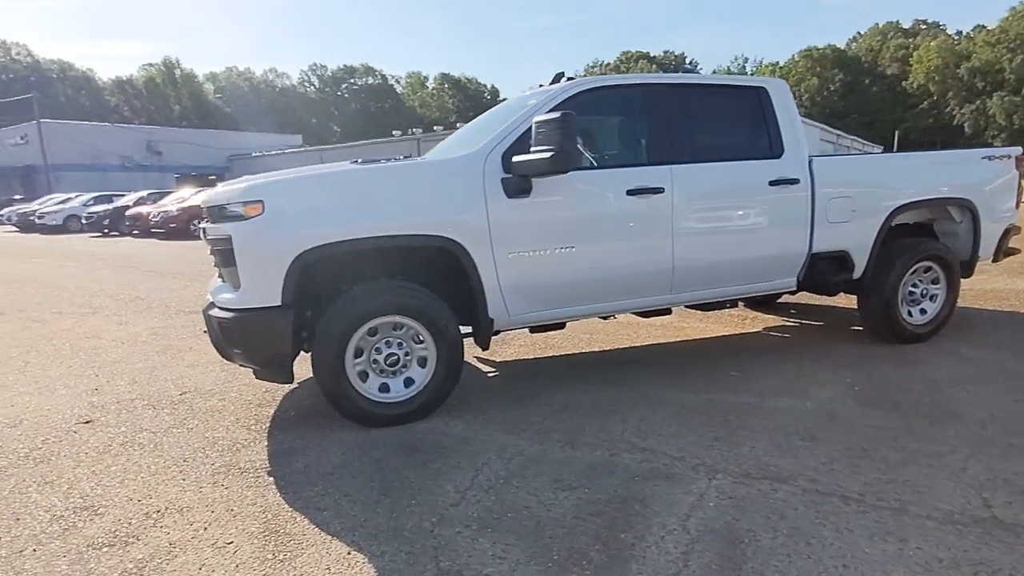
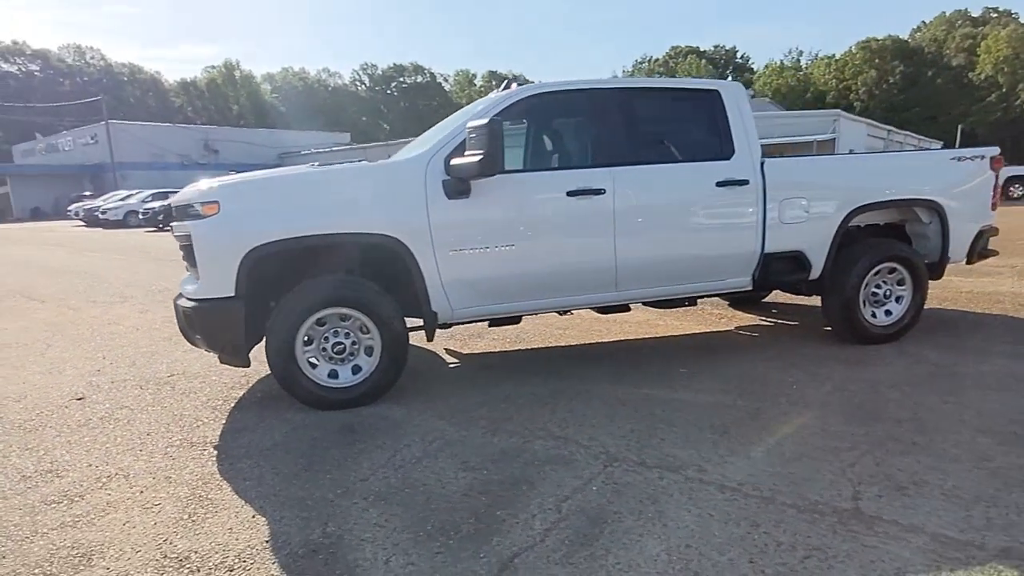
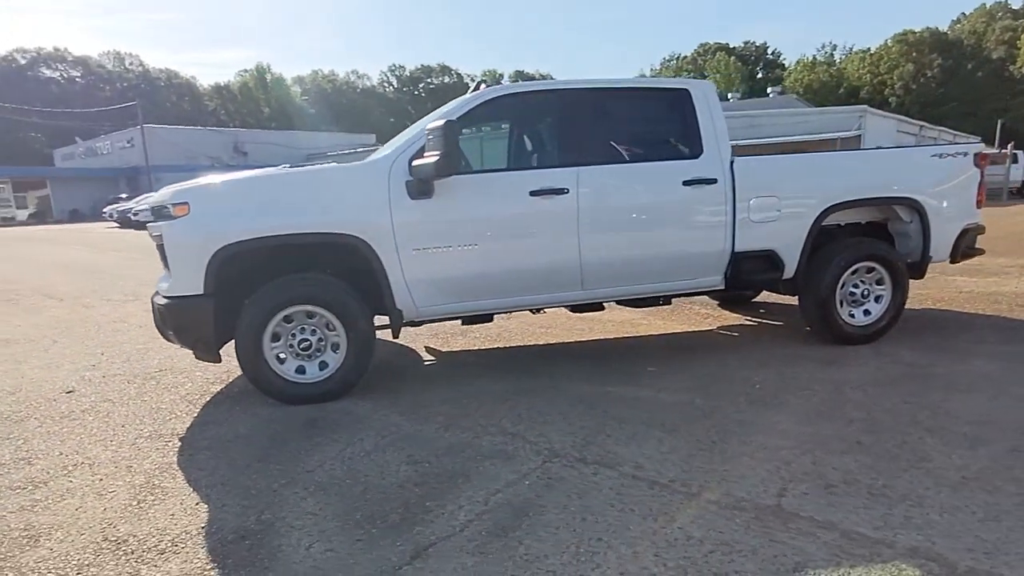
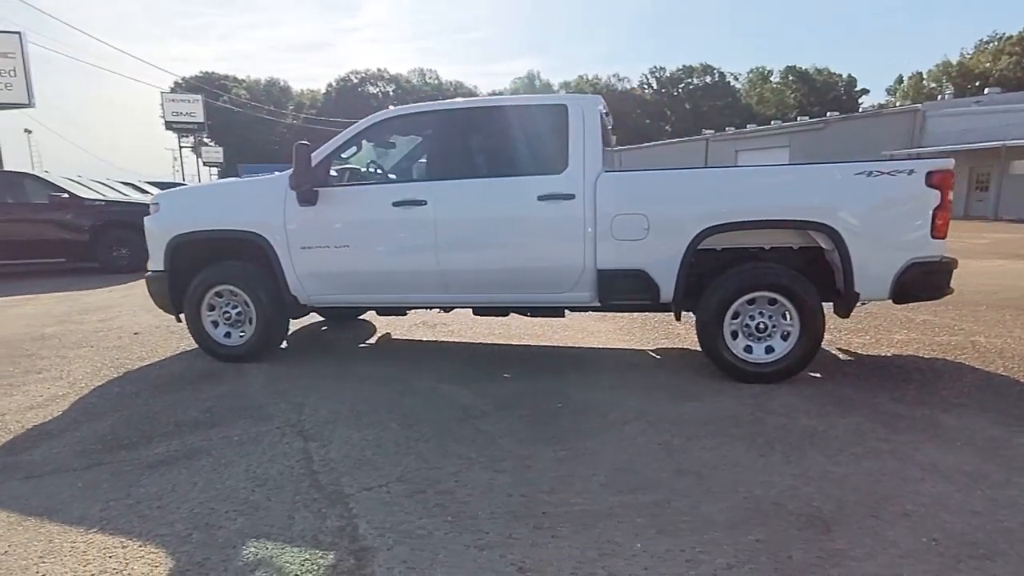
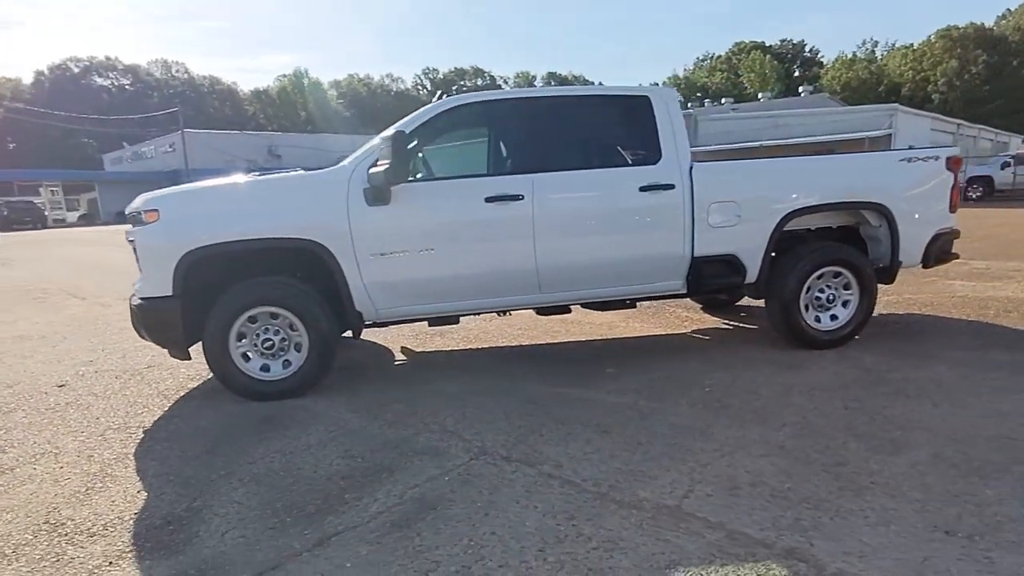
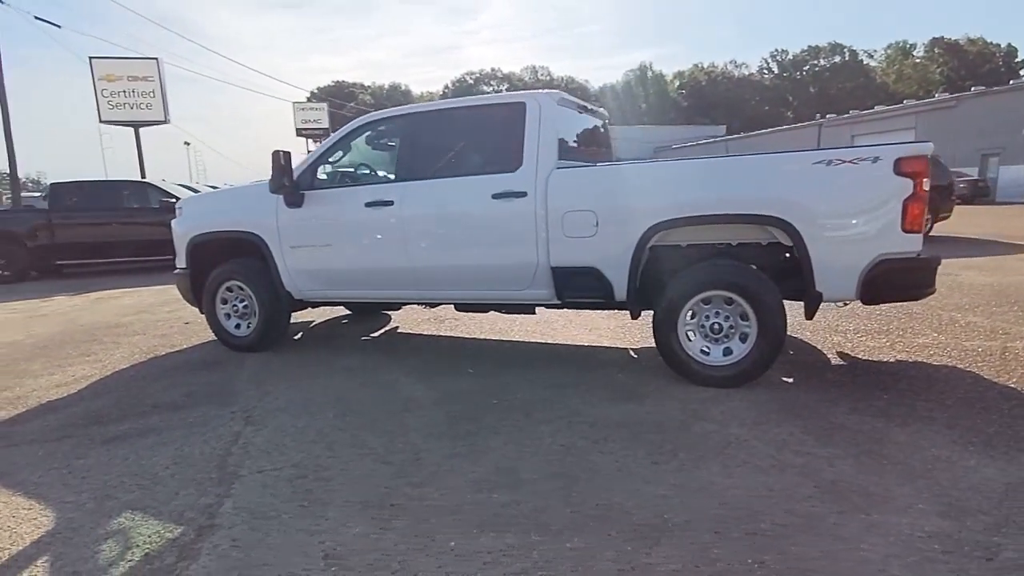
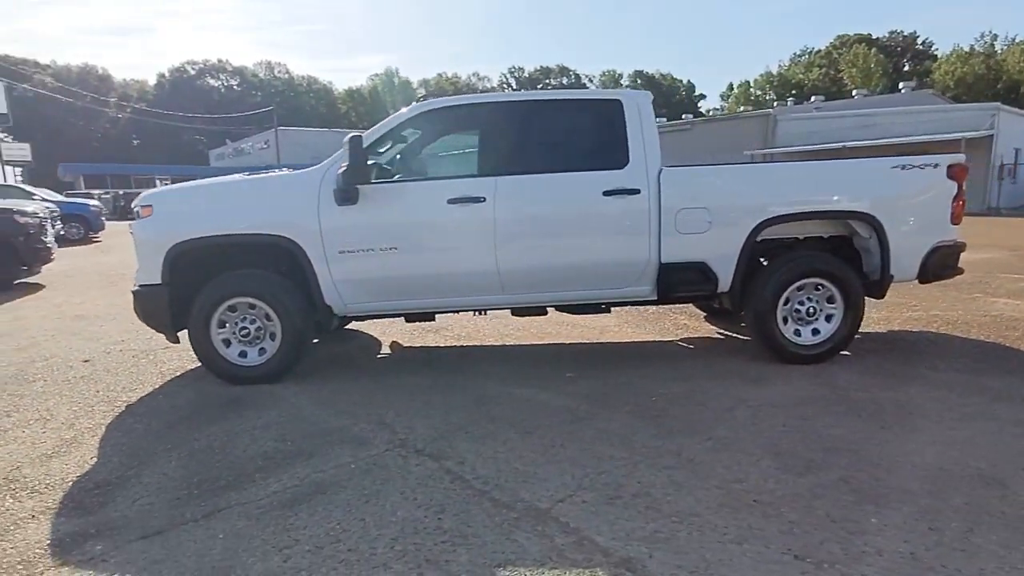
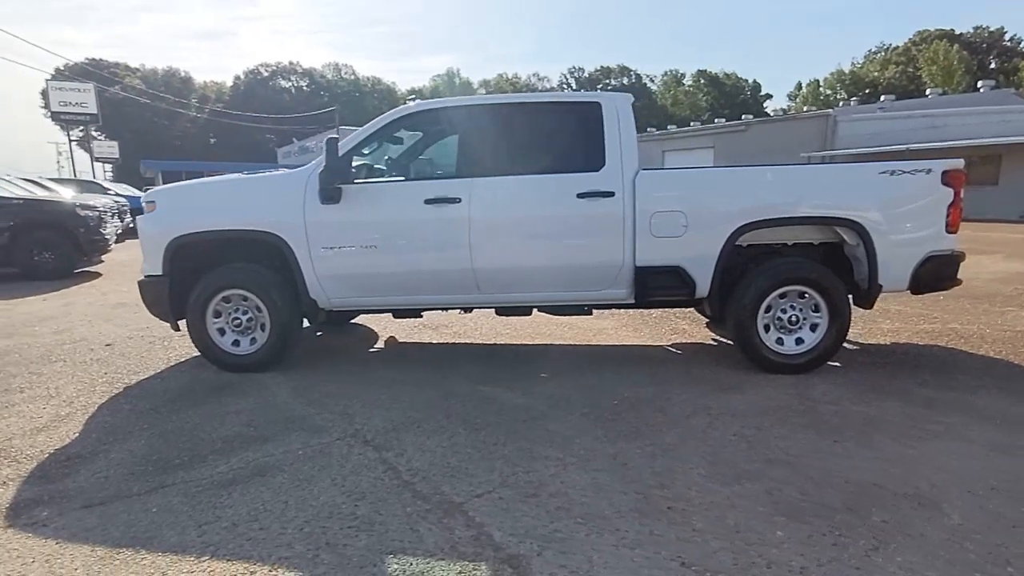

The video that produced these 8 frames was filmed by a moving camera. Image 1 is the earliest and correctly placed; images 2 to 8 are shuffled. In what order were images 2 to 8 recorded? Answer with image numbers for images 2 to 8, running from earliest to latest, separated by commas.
2, 3, 5, 7, 8, 4, 6
